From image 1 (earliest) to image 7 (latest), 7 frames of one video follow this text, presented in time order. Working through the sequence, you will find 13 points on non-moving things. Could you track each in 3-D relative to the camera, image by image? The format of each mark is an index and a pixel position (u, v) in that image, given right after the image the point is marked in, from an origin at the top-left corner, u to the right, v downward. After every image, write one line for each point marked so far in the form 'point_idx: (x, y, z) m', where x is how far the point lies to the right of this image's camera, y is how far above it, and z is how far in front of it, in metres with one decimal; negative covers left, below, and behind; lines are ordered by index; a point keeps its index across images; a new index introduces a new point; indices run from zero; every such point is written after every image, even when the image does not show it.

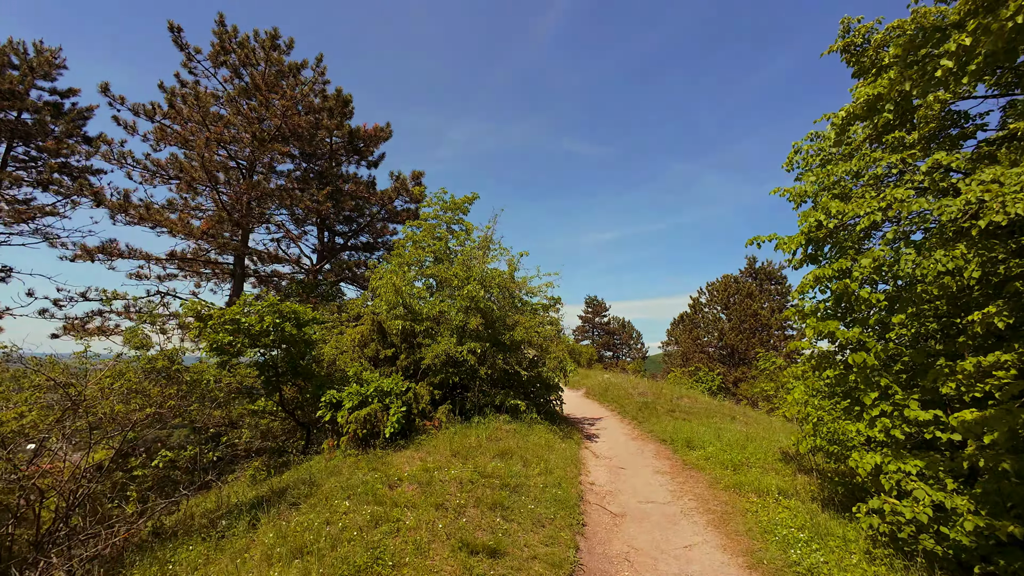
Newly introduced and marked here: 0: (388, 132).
0: (-5.6, +7.1, +19.1) m
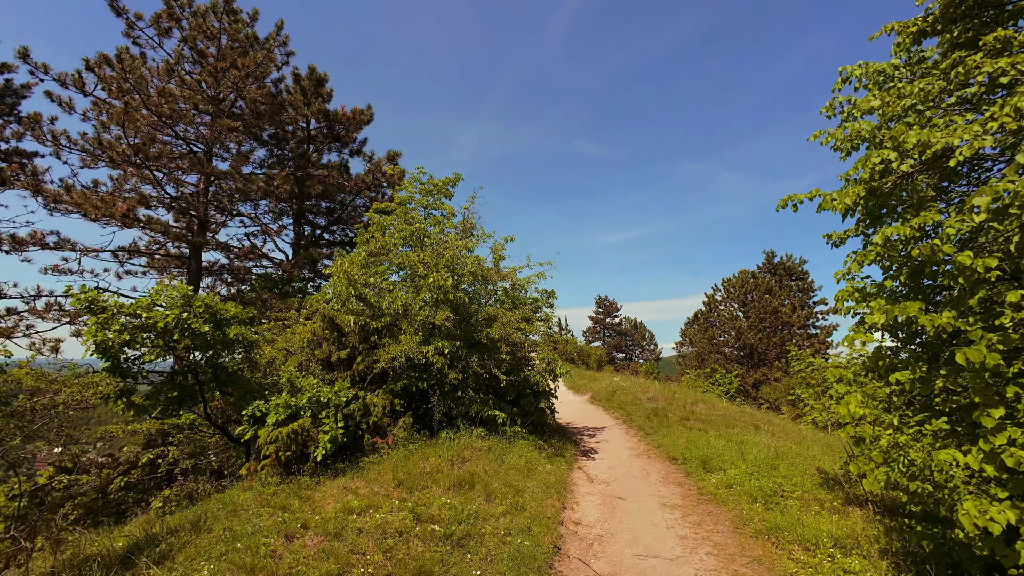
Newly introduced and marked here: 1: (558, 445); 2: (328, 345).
0: (-5.9, +7.2, +17.5) m
1: (+1.1, -3.7, +9.7) m
2: (-4.0, -1.3, +9.2) m
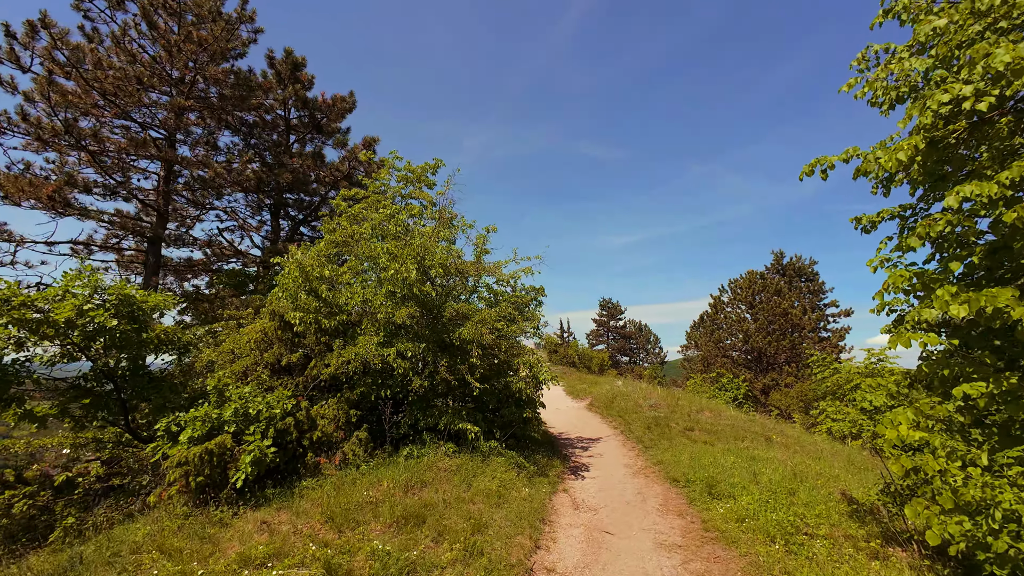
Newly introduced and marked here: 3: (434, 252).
0: (-6.3, +7.3, +16.5) m
1: (+0.6, -3.5, +8.5) m
2: (-4.5, -1.1, +8.0) m
3: (-1.6, +0.7, +8.6) m
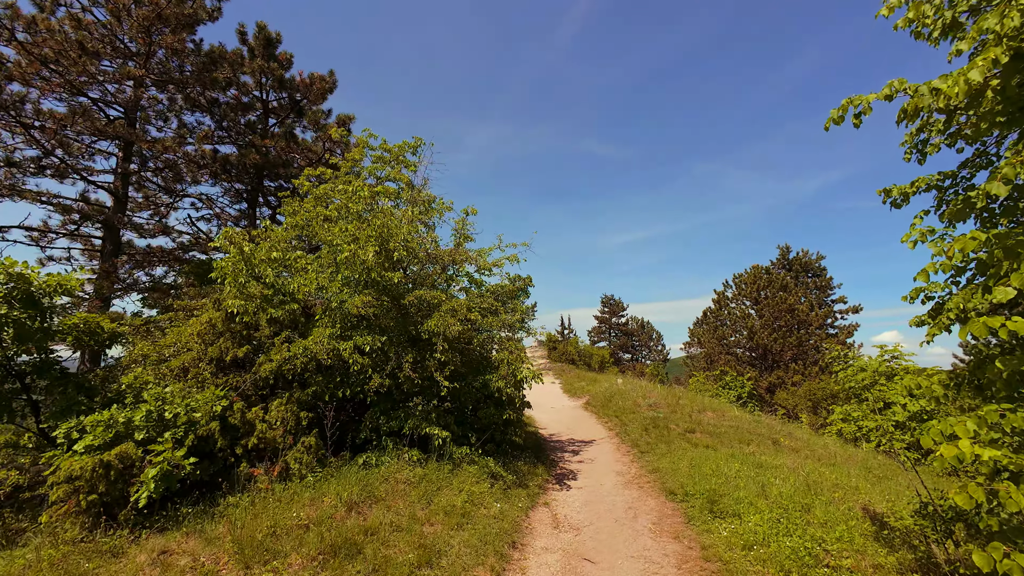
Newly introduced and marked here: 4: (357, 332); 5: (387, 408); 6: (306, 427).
0: (-6.6, +7.6, +15.5) m
1: (+0.2, -3.3, +7.6) m
2: (-4.9, -0.9, +7.1) m
3: (-2.0, +1.0, +7.7) m
4: (-2.5, -0.7, +6.9) m
5: (-2.1, -2.0, +7.0) m
6: (-3.1, -2.1, +6.4) m
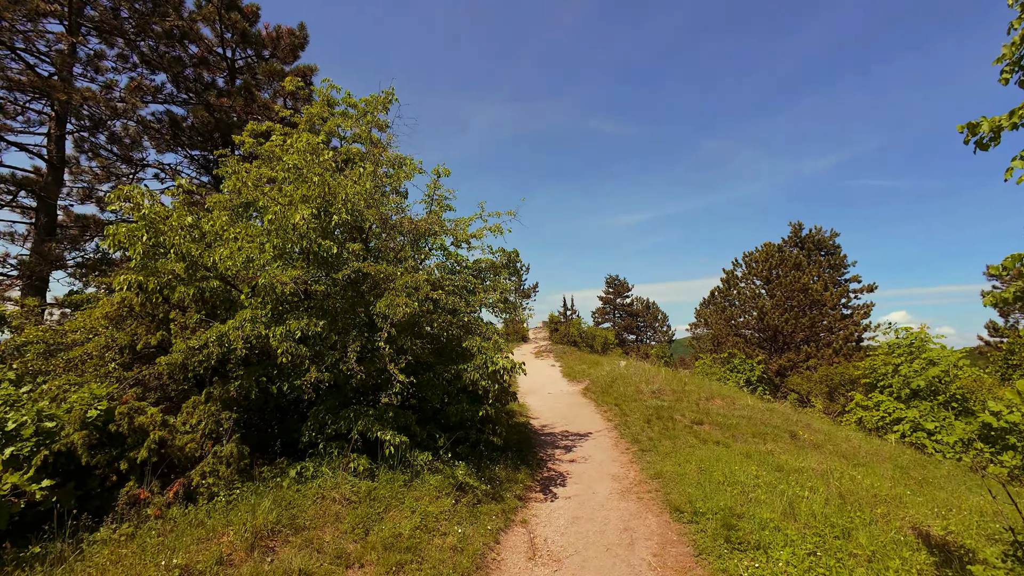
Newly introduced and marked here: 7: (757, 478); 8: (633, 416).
0: (-6.9, +8.3, +13.9) m
1: (-0.2, -2.9, +6.4) m
2: (-5.3, -0.5, +5.9) m
3: (-2.4, +1.4, +6.3) m
4: (-2.9, -0.4, +5.7) m
5: (-2.4, -1.6, +5.8) m
6: (-3.5, -1.8, +5.2) m
7: (+3.9, -3.0, +6.7) m
8: (+3.4, -3.6, +11.8) m
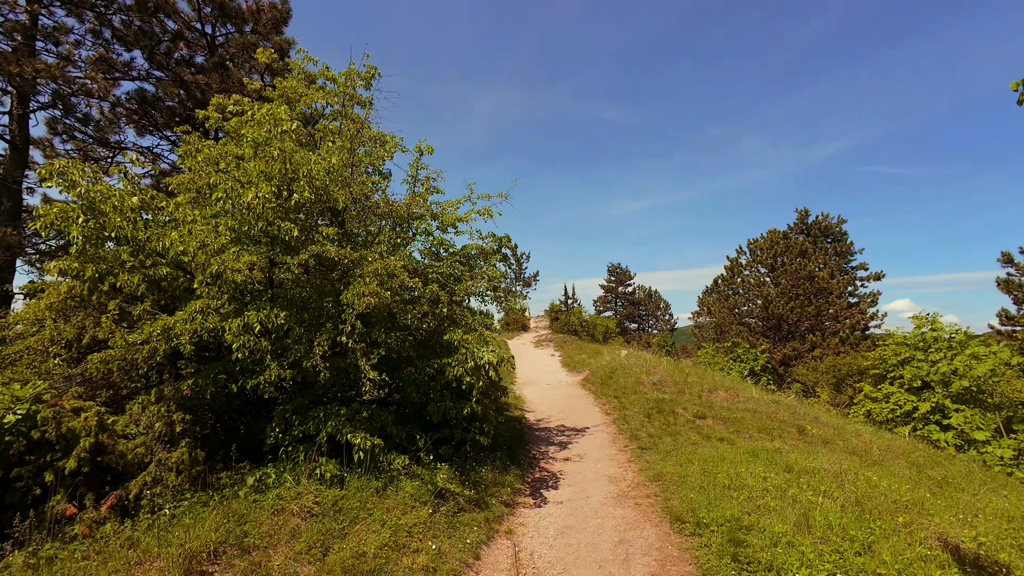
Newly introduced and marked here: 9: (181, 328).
0: (-7.1, +8.7, +13.1) m
1: (-0.4, -2.7, +5.9) m
2: (-5.5, -0.4, +5.4) m
3: (-2.6, +1.6, +5.7) m
4: (-3.1, -0.2, +5.1) m
5: (-2.6, -1.4, +5.2) m
6: (-3.7, -1.6, +4.7) m
7: (+3.7, -2.8, +6.2) m
8: (+3.2, -3.2, +11.3) m
9: (-3.6, -0.4, +4.6) m
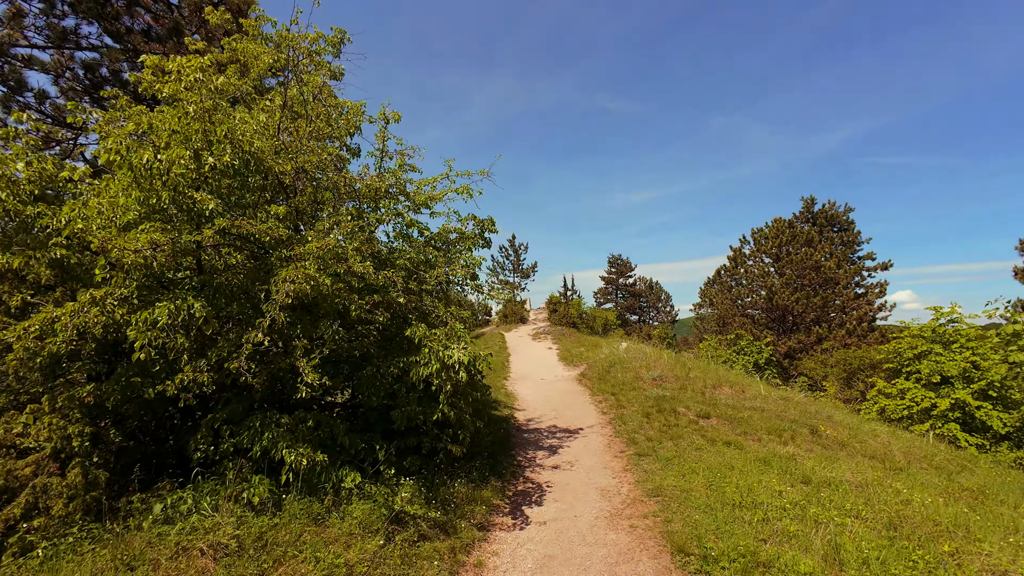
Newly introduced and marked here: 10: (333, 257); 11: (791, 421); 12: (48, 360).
0: (-7.4, +9.0, +12.1) m
1: (-0.7, -2.6, +5.1) m
2: (-5.8, -0.2, +4.5) m
3: (-2.9, +1.7, +4.8) m
4: (-3.4, -0.1, +4.2) m
5: (-2.9, -1.3, +4.4) m
6: (-4.0, -1.5, +3.9) m
7: (+3.4, -2.6, +5.4) m
8: (+2.9, -3.0, +10.4) m
9: (-3.9, -0.3, +3.8) m
10: (-1.9, +0.3, +4.6) m
11: (+6.5, -3.1, +9.8) m
12: (-4.4, -0.6, +4.1) m
